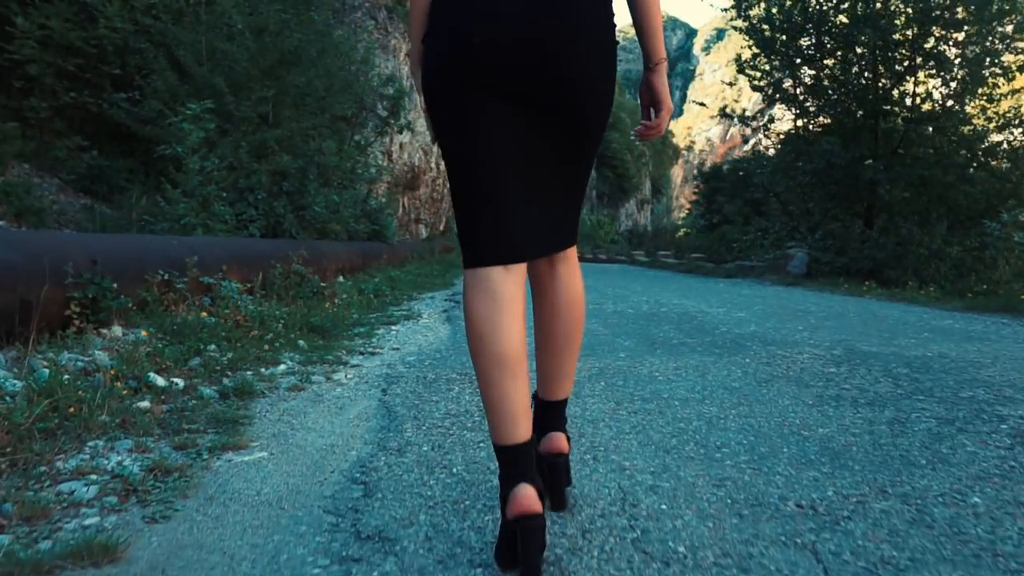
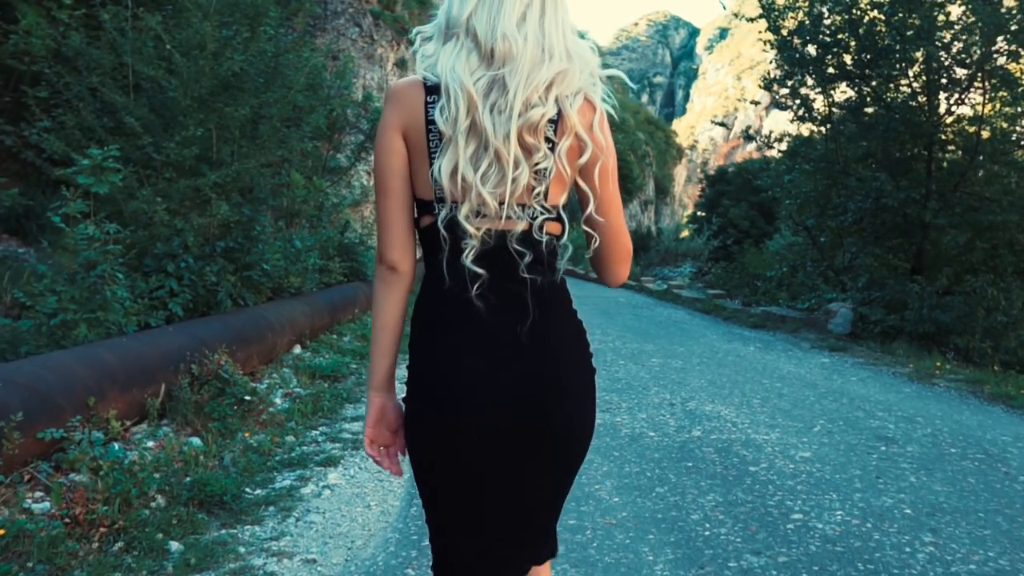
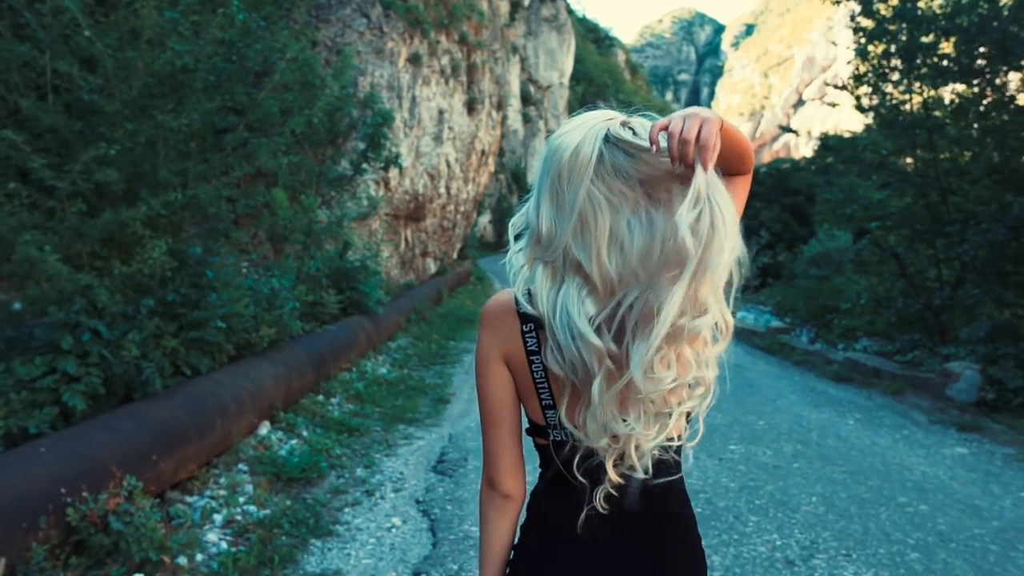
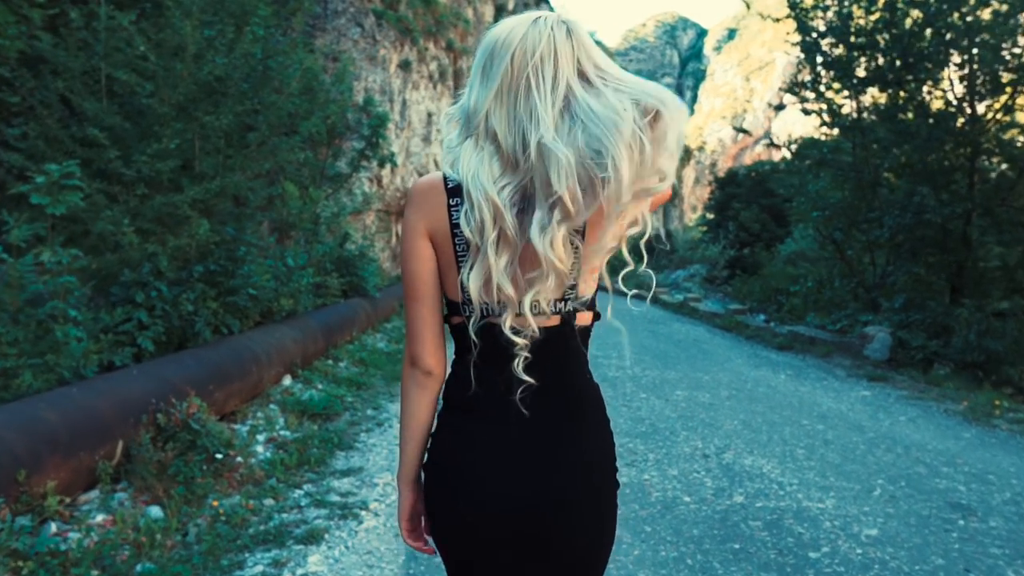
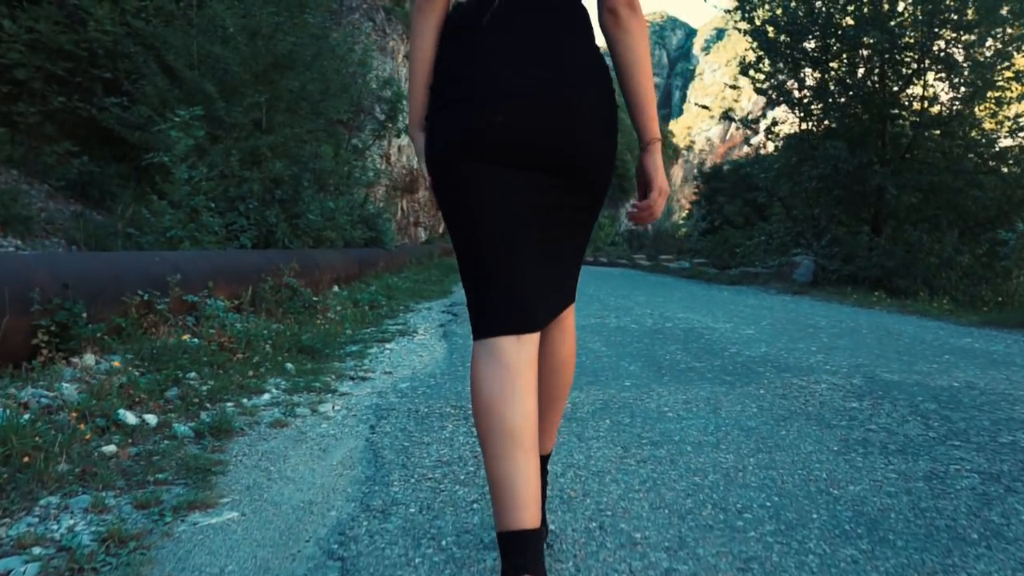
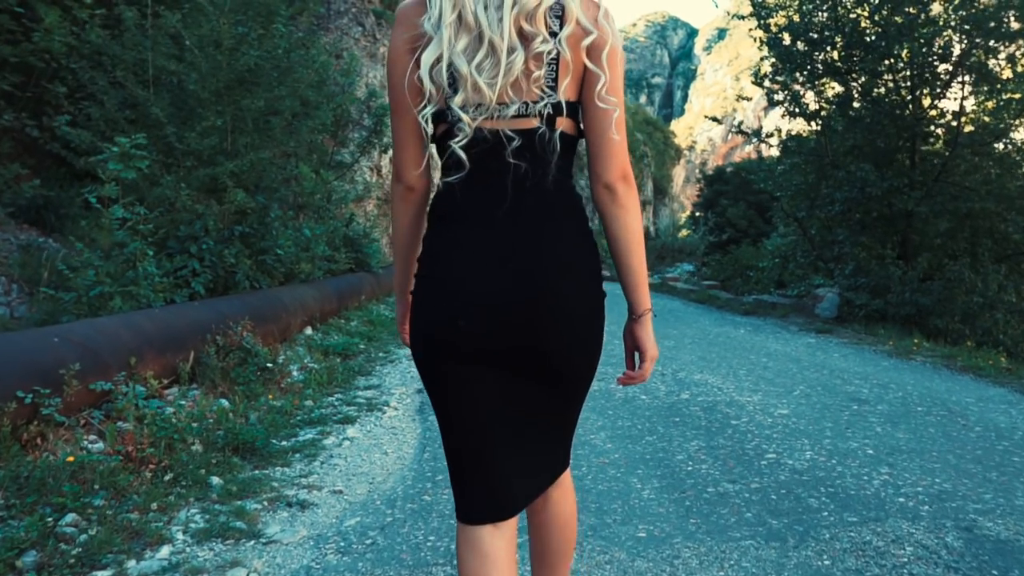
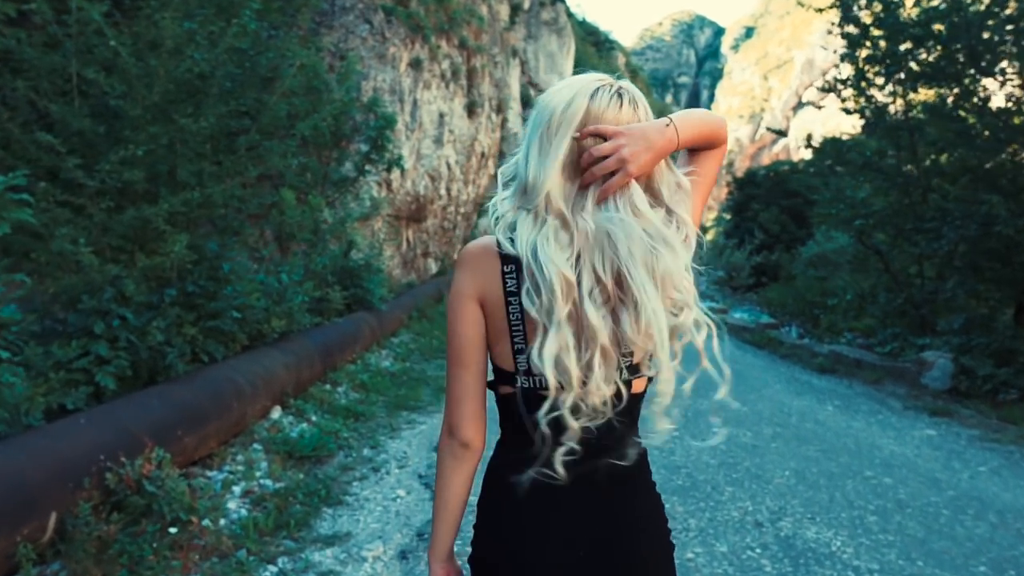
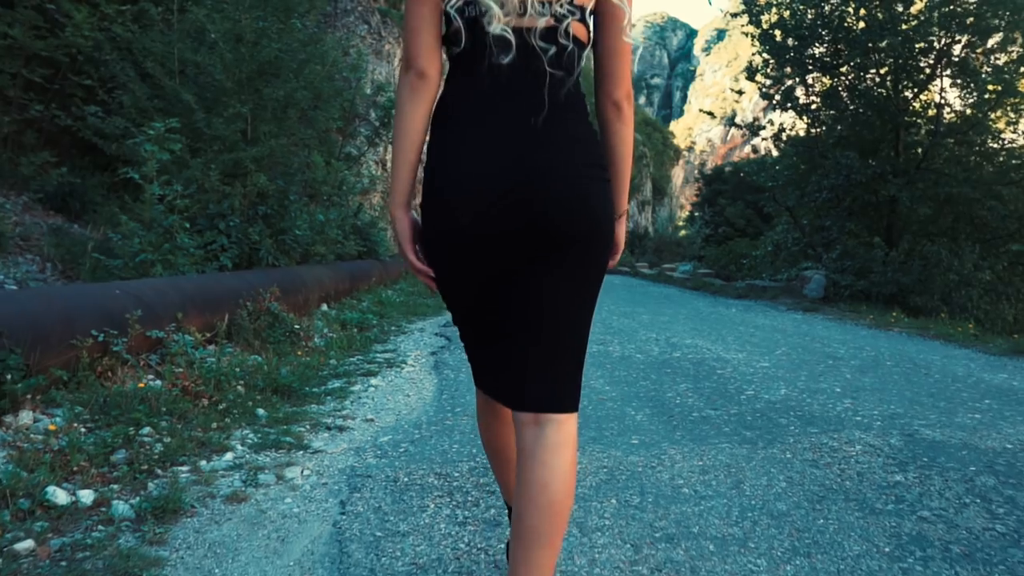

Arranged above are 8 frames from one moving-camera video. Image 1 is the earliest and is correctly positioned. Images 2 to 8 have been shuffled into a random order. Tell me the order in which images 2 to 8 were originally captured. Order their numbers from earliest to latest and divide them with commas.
5, 8, 6, 2, 4, 7, 3
